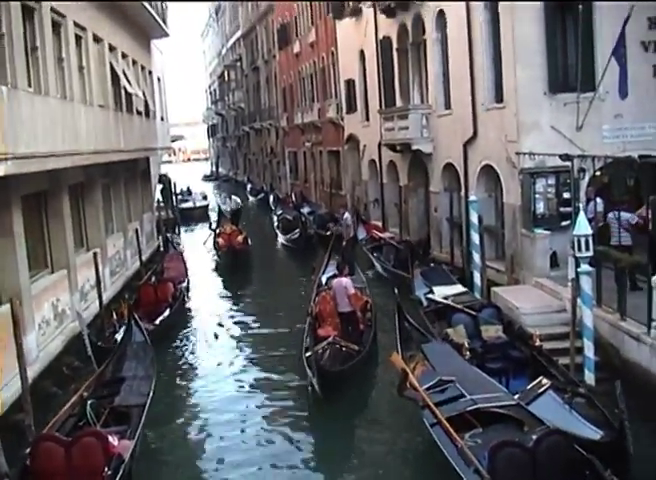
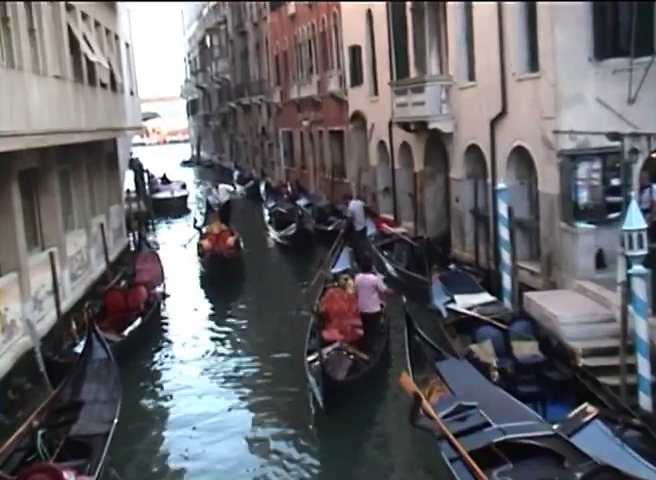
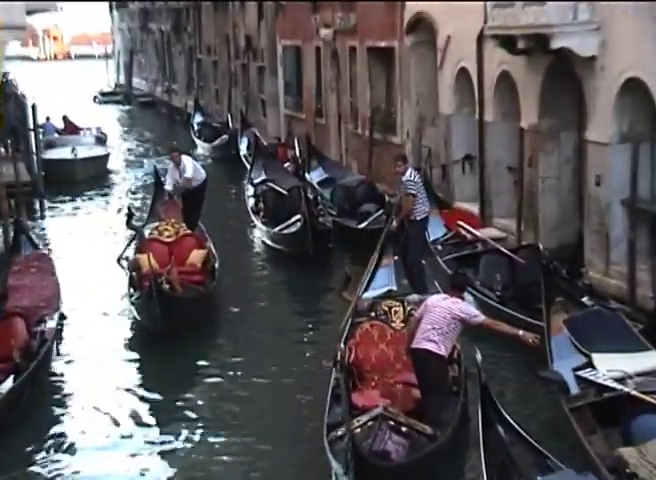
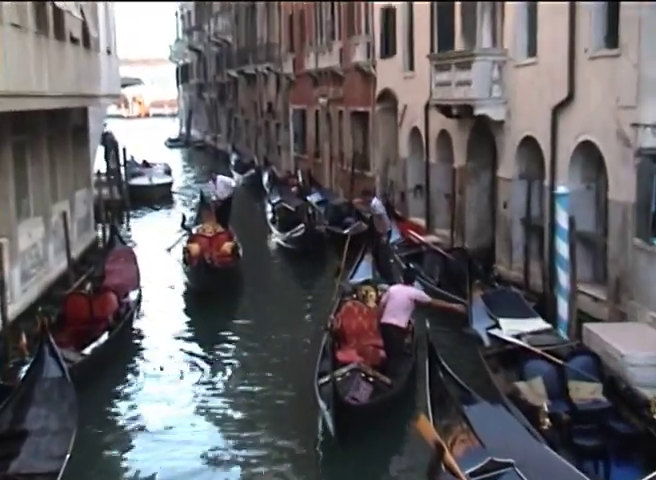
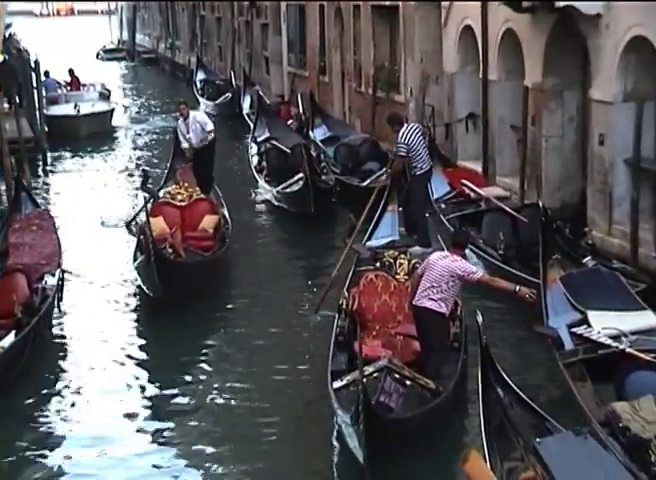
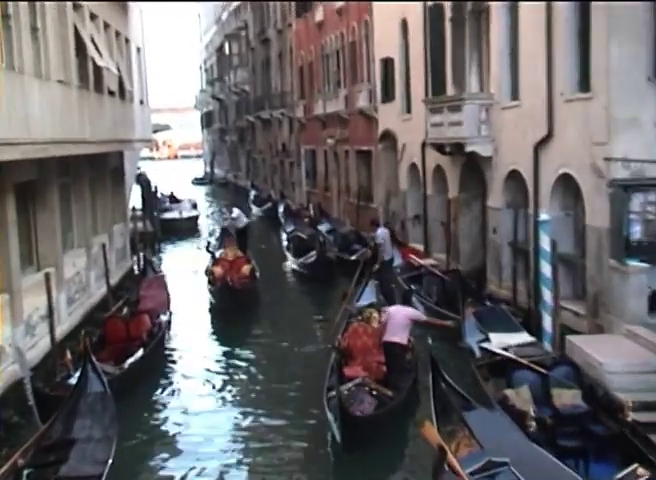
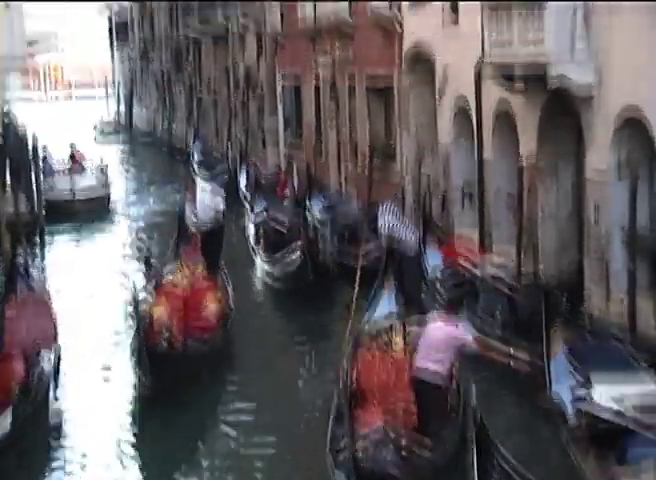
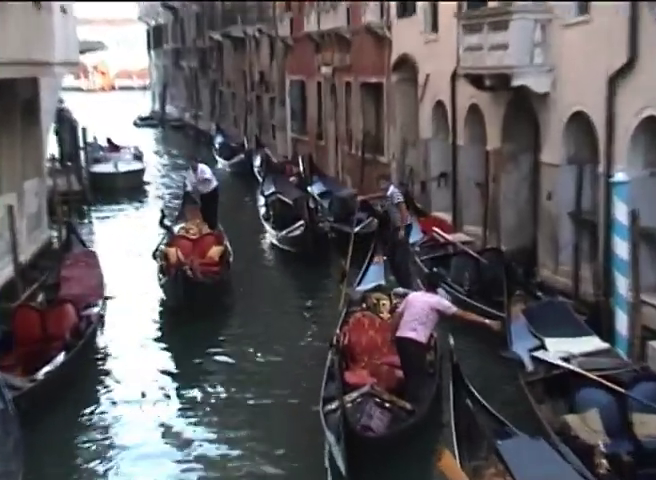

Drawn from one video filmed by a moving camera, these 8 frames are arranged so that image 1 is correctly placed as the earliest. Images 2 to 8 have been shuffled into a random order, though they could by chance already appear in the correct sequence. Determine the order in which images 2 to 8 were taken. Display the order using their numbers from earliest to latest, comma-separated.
2, 6, 4, 8, 3, 5, 7
